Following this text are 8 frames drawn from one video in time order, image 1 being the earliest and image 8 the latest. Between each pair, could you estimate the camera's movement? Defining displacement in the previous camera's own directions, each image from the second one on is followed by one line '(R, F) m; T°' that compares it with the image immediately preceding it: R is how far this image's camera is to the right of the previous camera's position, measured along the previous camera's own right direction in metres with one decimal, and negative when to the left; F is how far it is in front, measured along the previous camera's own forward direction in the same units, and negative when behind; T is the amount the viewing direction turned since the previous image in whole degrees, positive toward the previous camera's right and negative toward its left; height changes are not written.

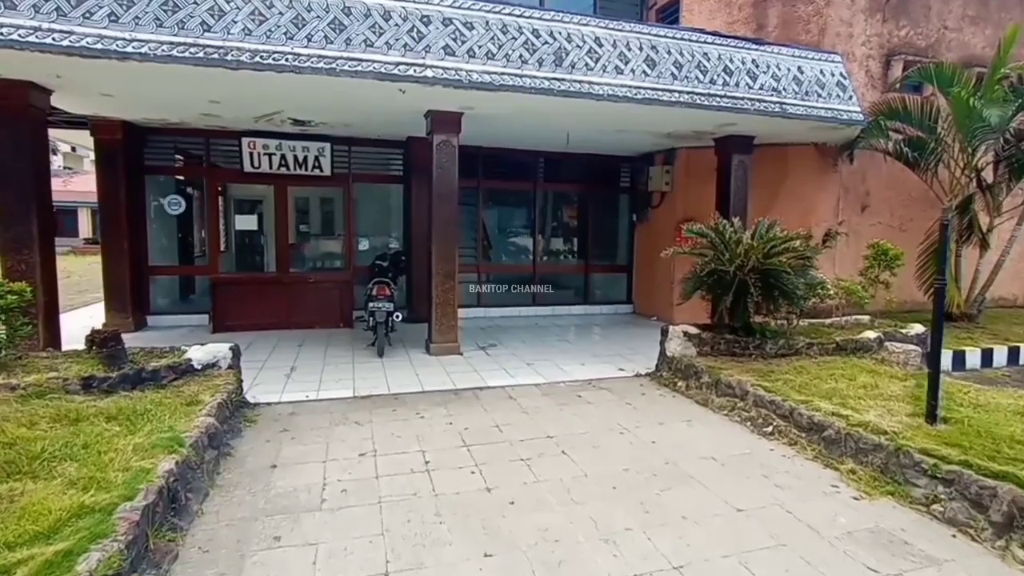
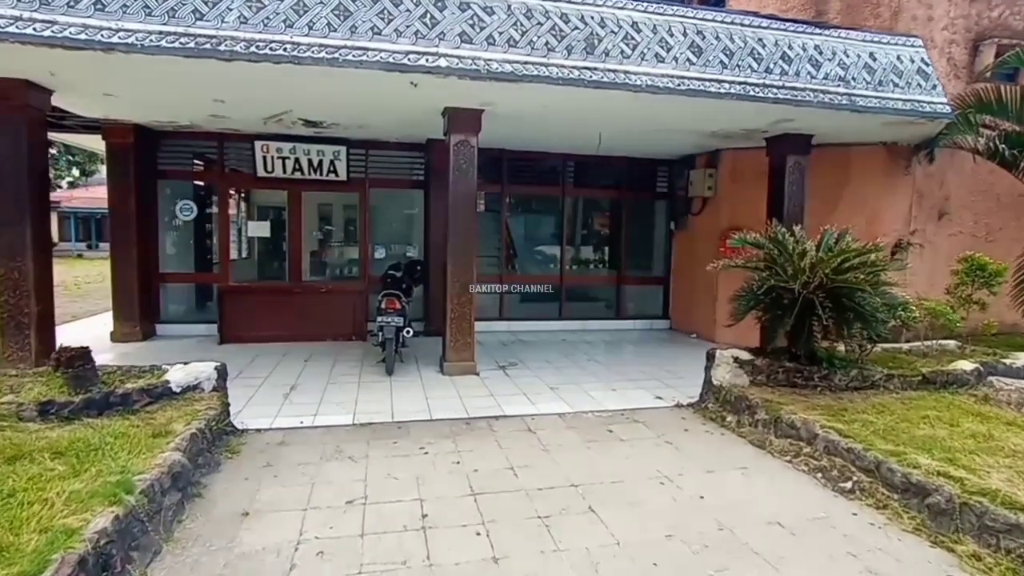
(+0.1, +0.5) m; -4°
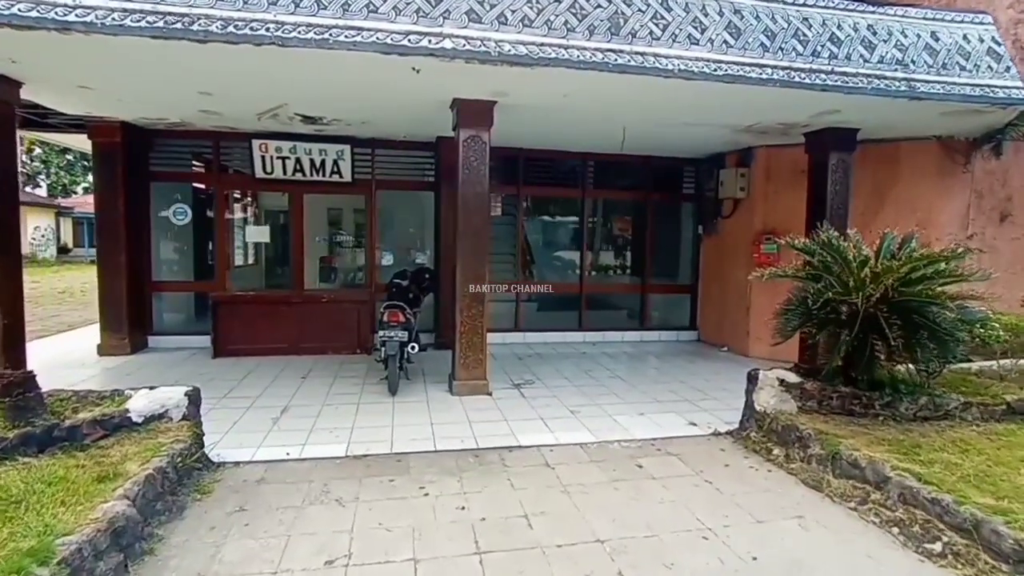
(0.0, +0.5) m; -2°
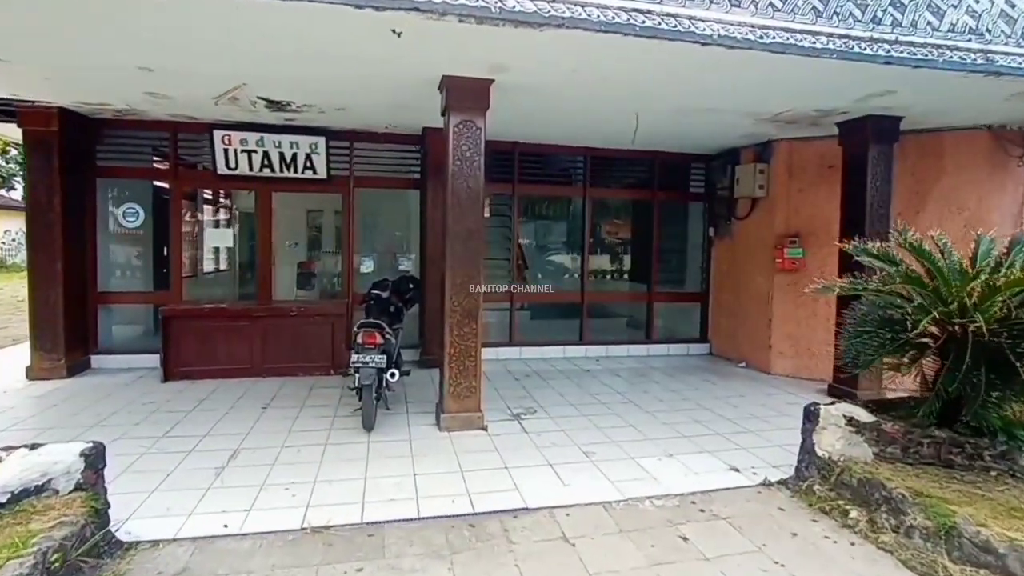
(-0.1, +0.7) m; +1°
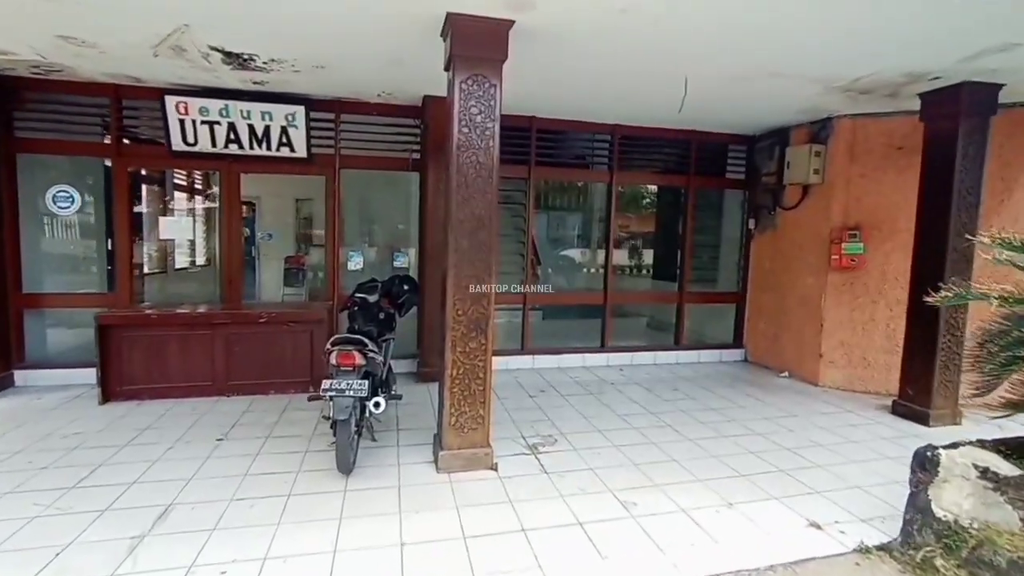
(-0.1, +0.8) m; 0°
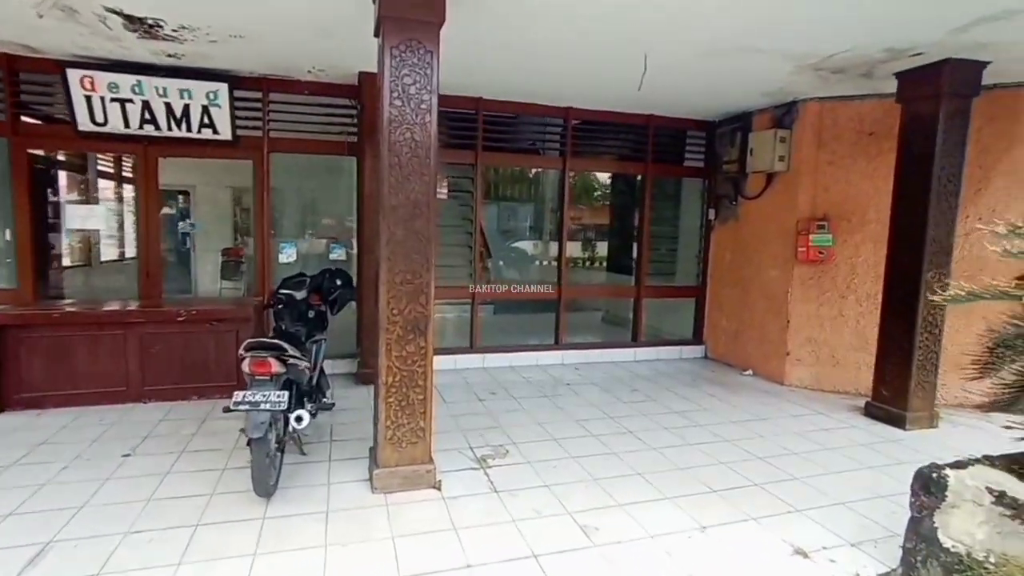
(+0.1, +0.4) m; +4°
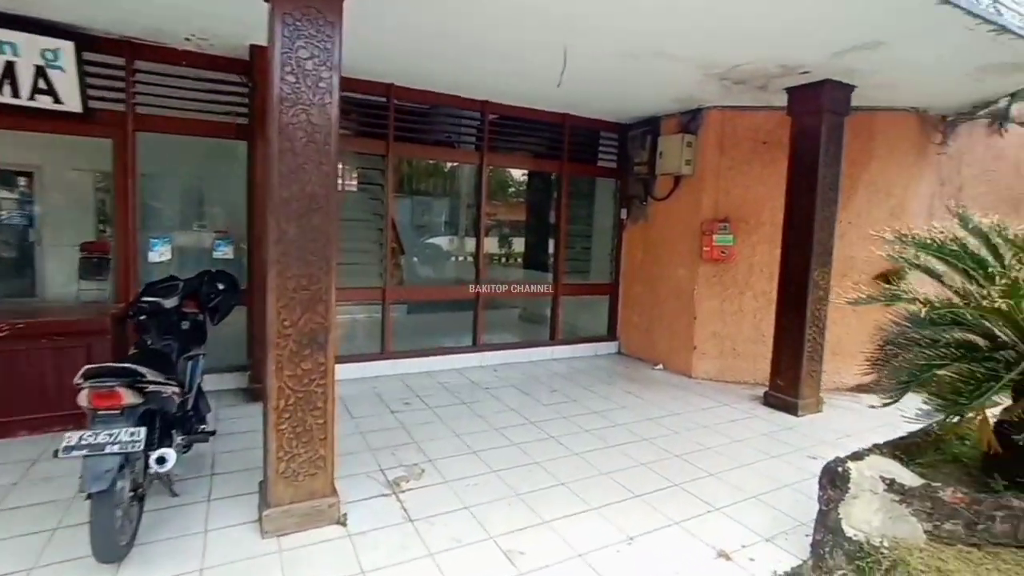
(0.0, +0.2) m; +10°
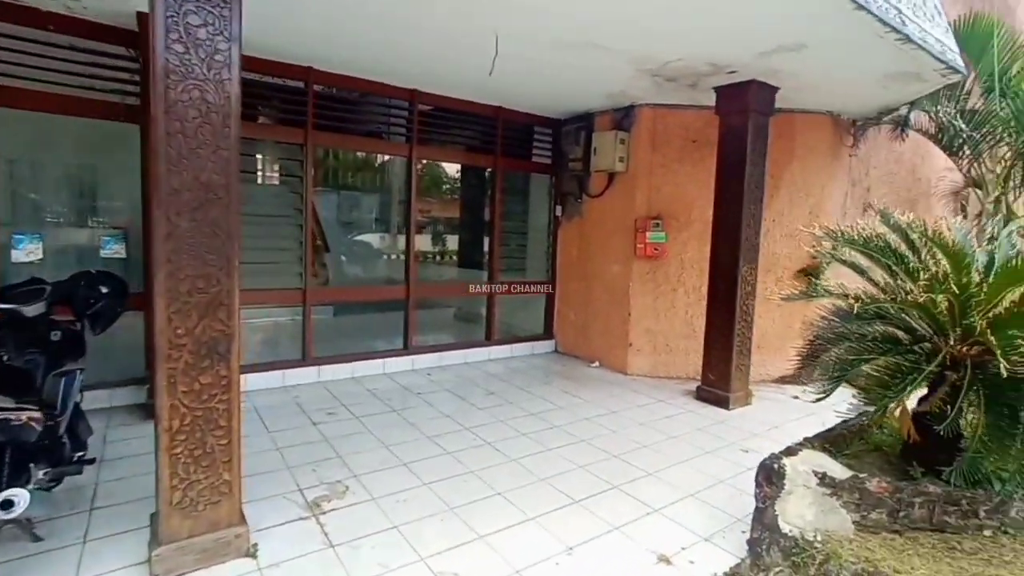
(0.0, +0.2) m; +7°
